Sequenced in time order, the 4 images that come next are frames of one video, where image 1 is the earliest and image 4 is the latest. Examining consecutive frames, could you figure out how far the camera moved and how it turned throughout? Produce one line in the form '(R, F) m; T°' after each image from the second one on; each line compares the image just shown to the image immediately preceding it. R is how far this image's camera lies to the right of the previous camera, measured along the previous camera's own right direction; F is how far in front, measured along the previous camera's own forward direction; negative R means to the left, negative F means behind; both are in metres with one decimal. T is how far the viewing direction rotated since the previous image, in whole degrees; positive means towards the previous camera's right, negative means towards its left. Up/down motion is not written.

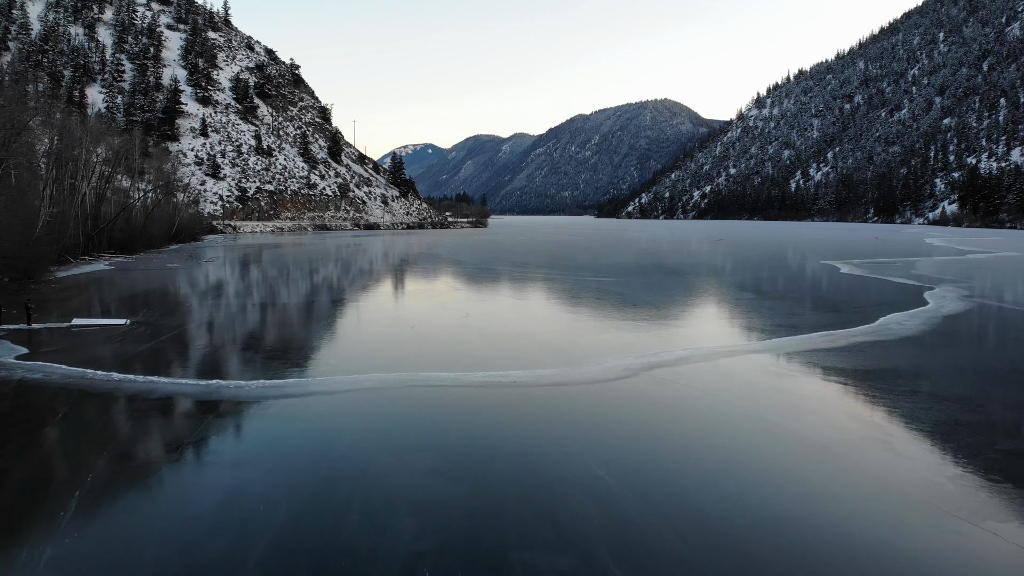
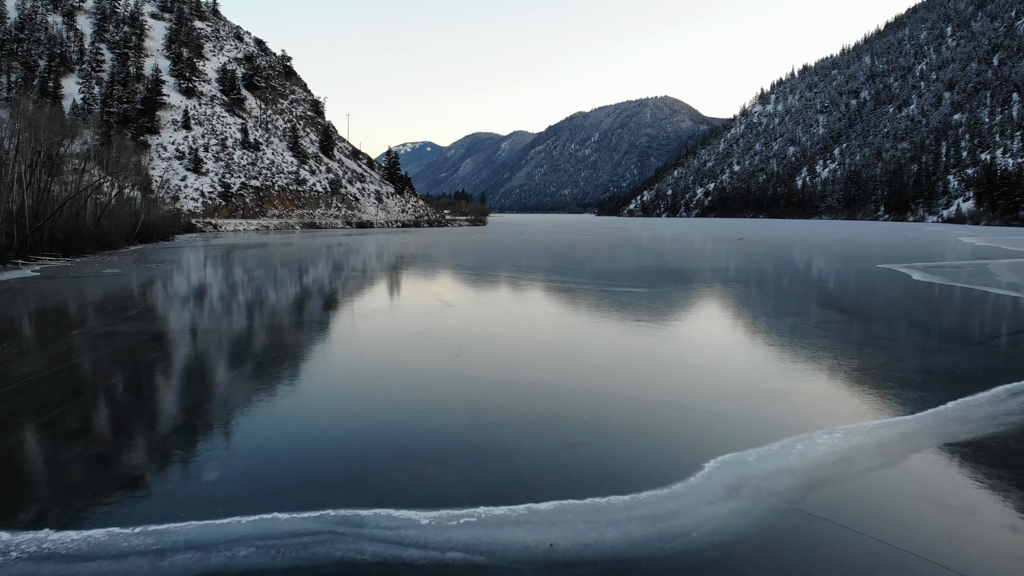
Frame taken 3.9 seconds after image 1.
(-0.1, +2.2) m; 0°
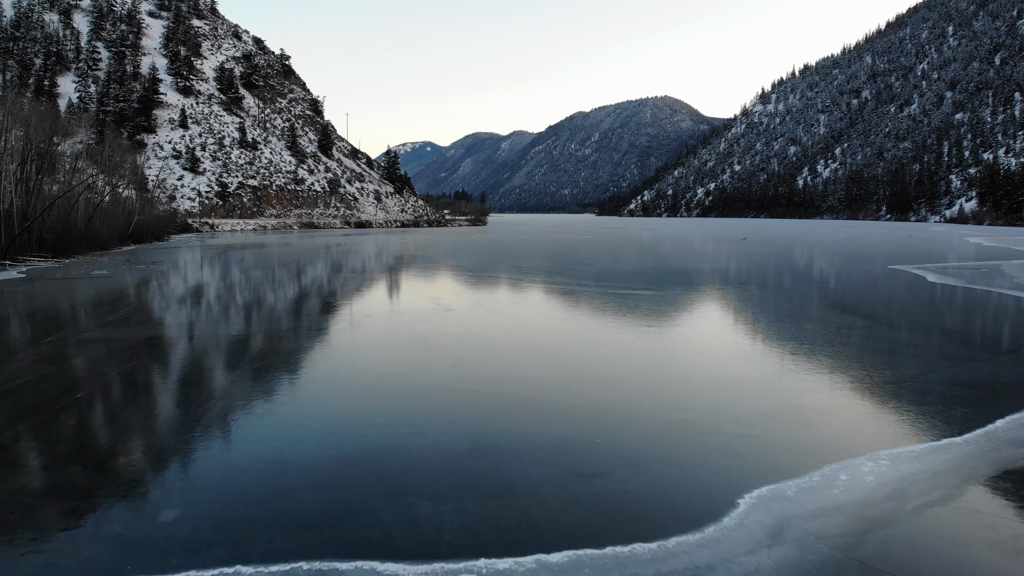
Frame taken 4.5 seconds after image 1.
(0.0, +0.3) m; 0°
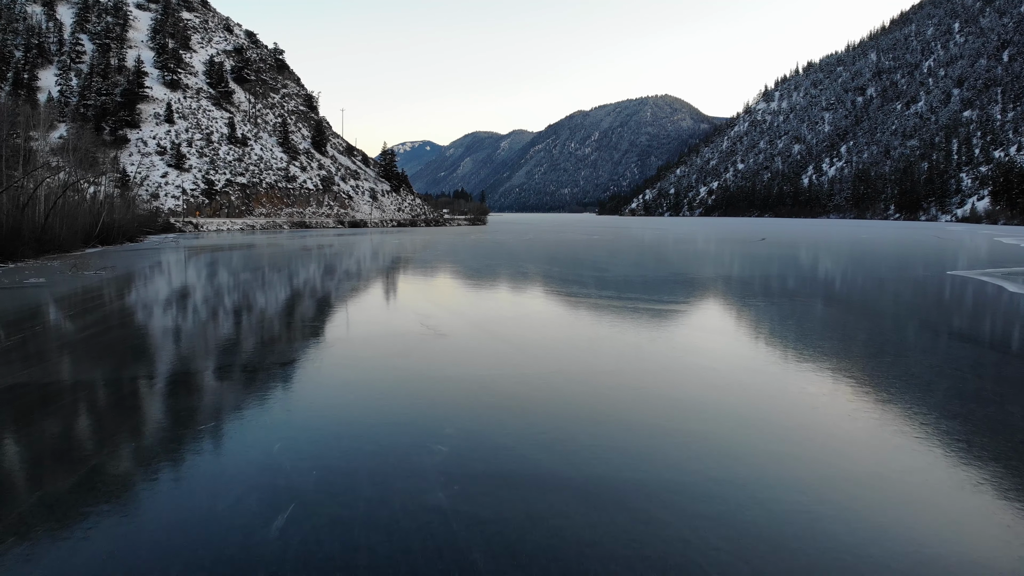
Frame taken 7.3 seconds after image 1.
(-0.1, +1.6) m; 0°
